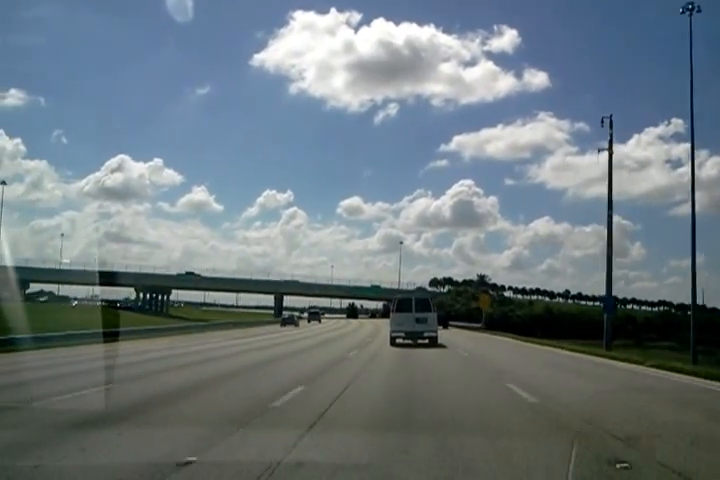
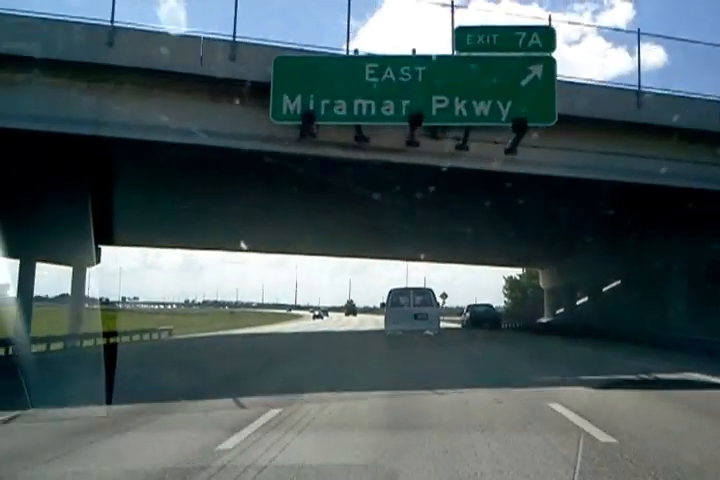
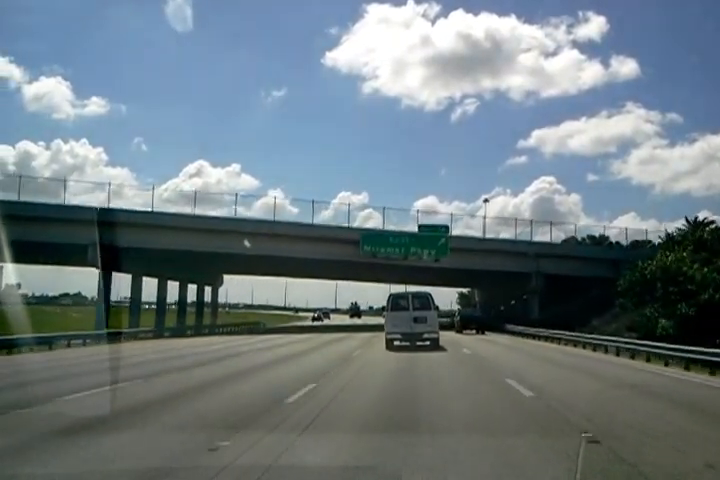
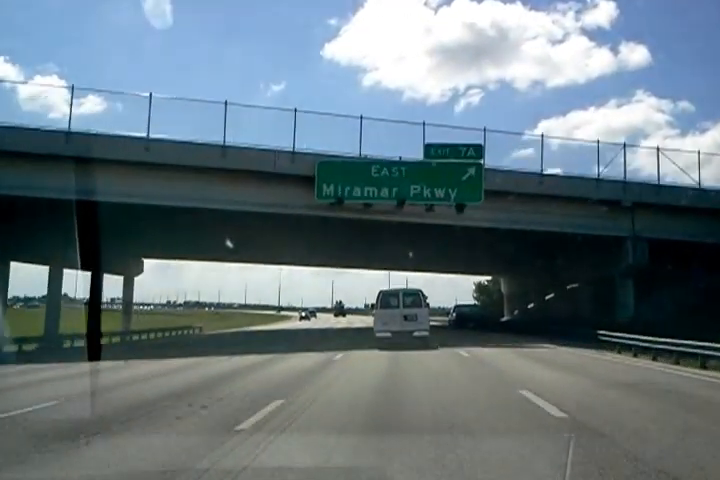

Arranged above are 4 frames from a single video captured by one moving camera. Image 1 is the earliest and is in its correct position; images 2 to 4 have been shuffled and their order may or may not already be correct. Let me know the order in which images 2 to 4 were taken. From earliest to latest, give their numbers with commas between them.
3, 4, 2
